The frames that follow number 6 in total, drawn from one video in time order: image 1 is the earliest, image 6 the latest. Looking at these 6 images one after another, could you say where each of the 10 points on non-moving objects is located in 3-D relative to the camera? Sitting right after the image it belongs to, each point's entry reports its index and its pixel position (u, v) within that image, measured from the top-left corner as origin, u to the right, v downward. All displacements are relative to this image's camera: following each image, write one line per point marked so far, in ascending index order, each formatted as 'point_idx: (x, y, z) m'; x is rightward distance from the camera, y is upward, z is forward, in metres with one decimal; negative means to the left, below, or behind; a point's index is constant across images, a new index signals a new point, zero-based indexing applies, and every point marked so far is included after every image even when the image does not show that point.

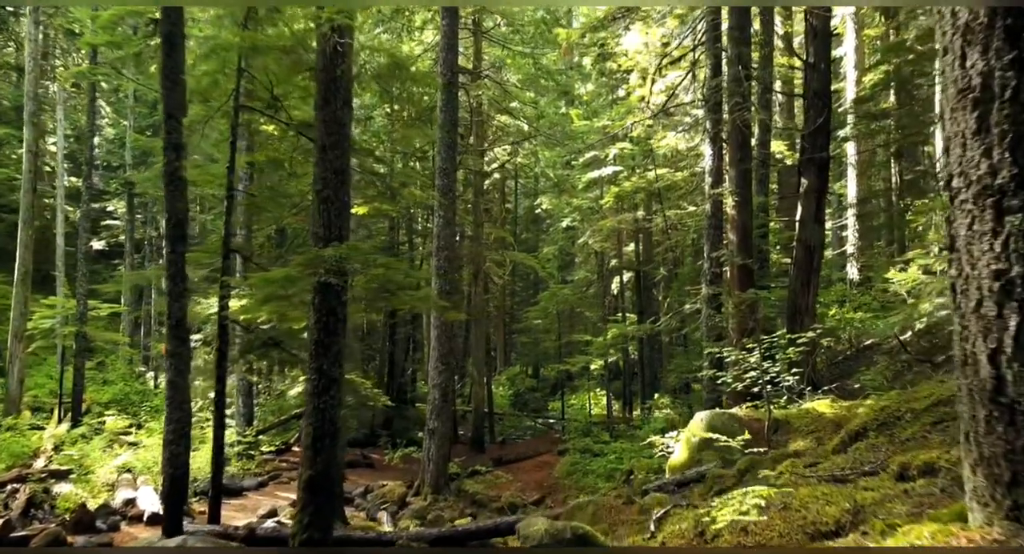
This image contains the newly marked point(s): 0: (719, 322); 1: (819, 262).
0: (+2.9, -0.7, +10.2) m
1: (+4.1, +0.2, +9.6) m
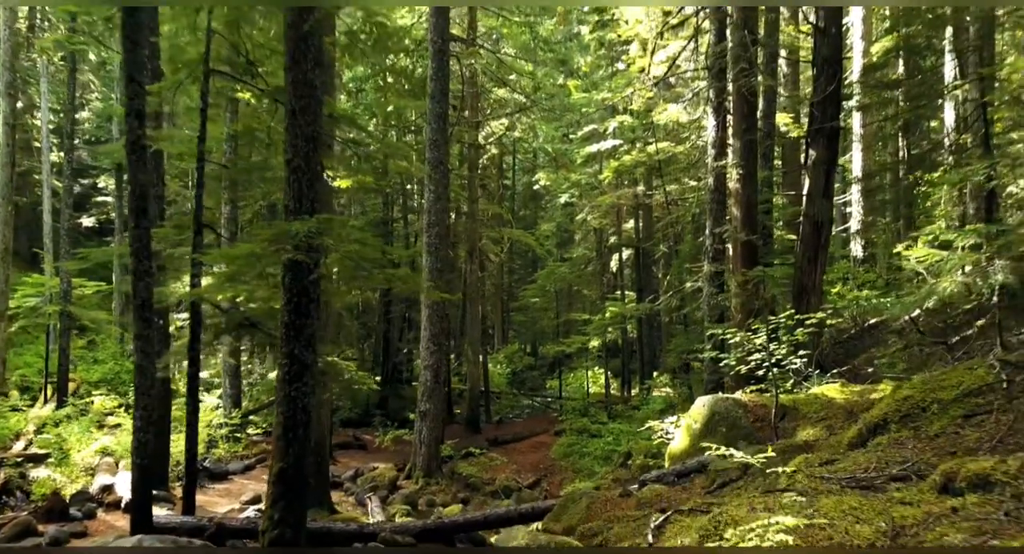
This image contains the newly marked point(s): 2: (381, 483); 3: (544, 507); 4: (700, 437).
0: (+2.8, -0.3, +9.7) m
1: (+4.0, +0.5, +9.1) m
2: (-1.9, -3.0, +10.4) m
3: (+0.3, -2.1, +6.4) m
4: (+1.6, -1.4, +6.2) m
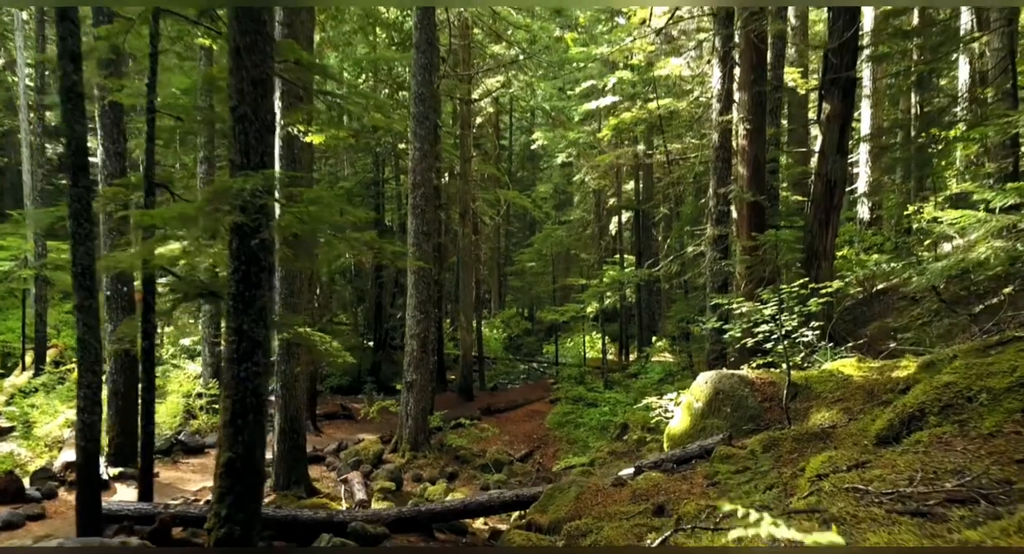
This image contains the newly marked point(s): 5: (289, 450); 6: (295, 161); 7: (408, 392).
0: (+2.7, +0.1, +9.1) m
1: (+3.8, +0.9, +8.5) m
2: (-2.0, -2.5, +9.9) m
3: (+0.1, -1.8, +5.8) m
4: (+1.5, -1.1, +5.7) m
5: (-2.5, -1.9, +8.0) m
6: (-2.4, +1.3, +8.0) m
7: (-1.5, -1.7, +10.5) m
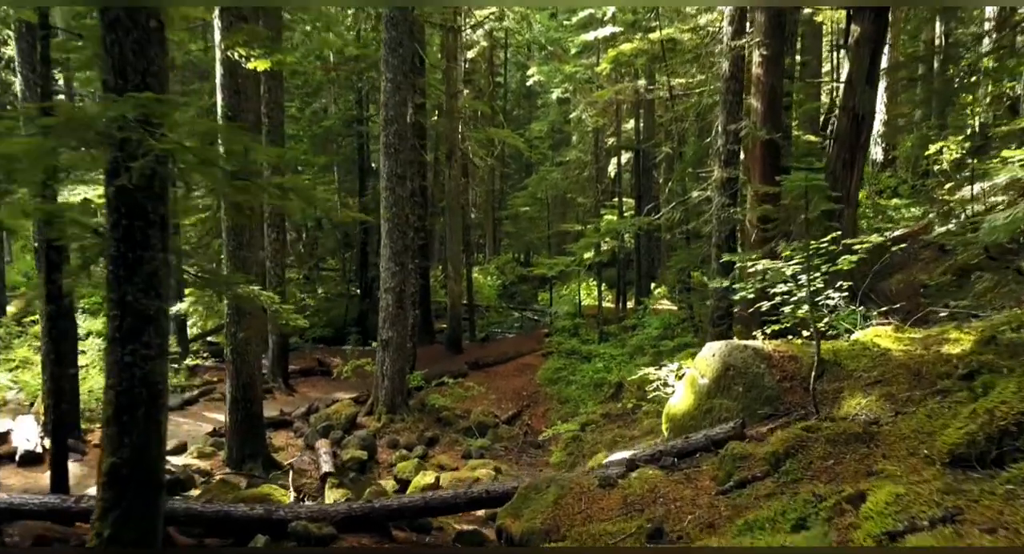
0: (+2.5, +0.7, +8.1) m
1: (+3.7, +1.4, +7.4) m
2: (-2.2, -1.8, +9.1) m
3: (-0.1, -1.5, +5.0) m
4: (+1.3, -0.8, +4.8) m
5: (-2.7, -1.4, +7.1) m
6: (-2.6, +1.8, +6.9) m
7: (-1.7, -1.0, +9.6) m
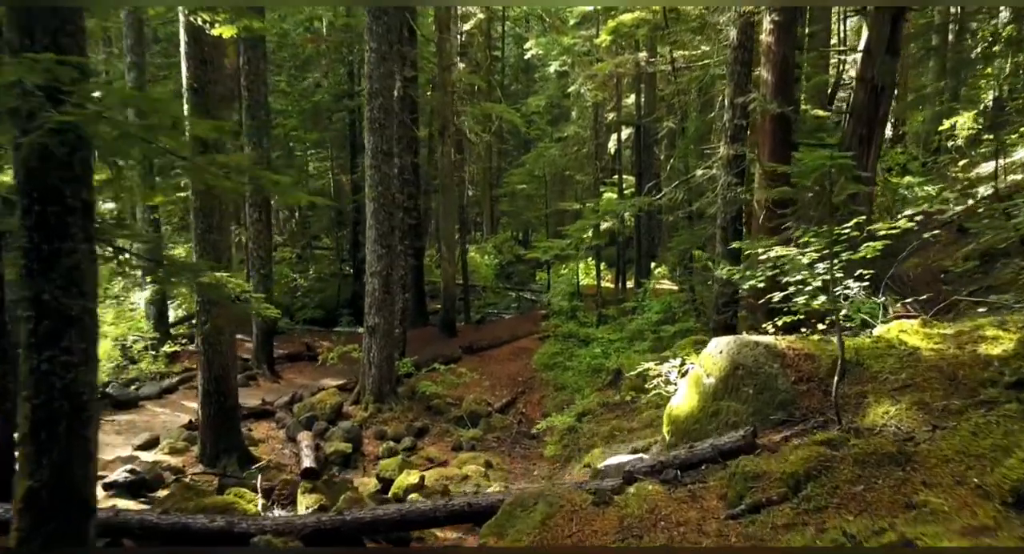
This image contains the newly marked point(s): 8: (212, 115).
0: (+2.4, +0.9, +7.6) m
1: (+3.6, +1.6, +6.9) m
2: (-2.3, -1.6, +8.7) m
3: (-0.1, -1.4, +4.6) m
4: (+1.2, -0.7, +4.3) m
5: (-2.8, -1.3, +6.7) m
6: (-2.7, +1.9, +6.4) m
7: (-1.8, -0.8, +9.2) m
8: (-2.6, +1.4, +6.4) m
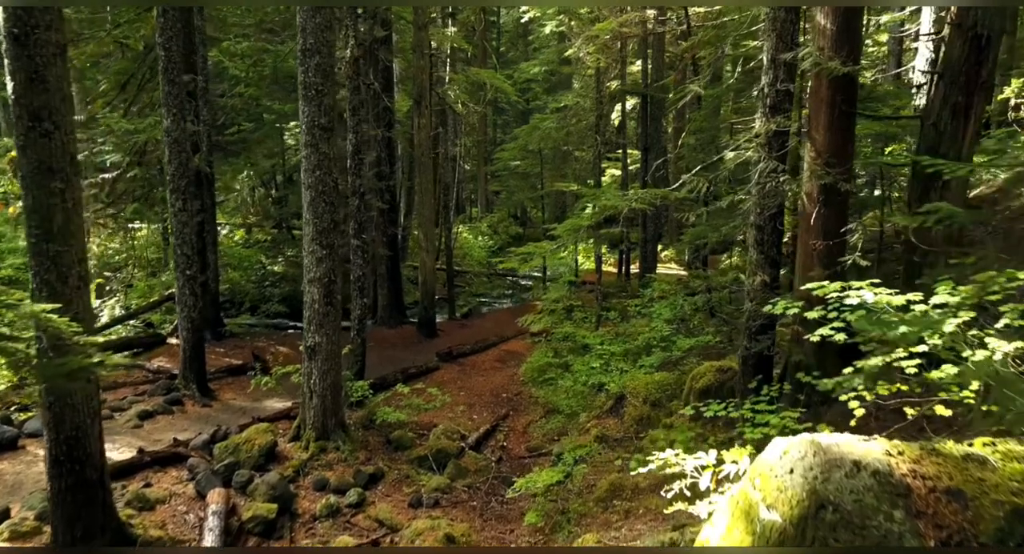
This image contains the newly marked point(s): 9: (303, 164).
0: (+2.2, +0.7, +5.7) m
1: (+3.3, +1.4, +4.9) m
2: (-2.6, -1.7, +6.9) m
3: (-0.4, -1.6, +2.8) m
4: (+1.0, -1.0, +2.5) m
5: (-3.0, -1.4, +4.9) m
6: (-3.0, +1.7, +4.5) m
7: (-2.1, -0.8, +7.4) m
8: (-2.9, +1.3, +4.5) m
9: (-2.0, +1.1, +7.1) m
